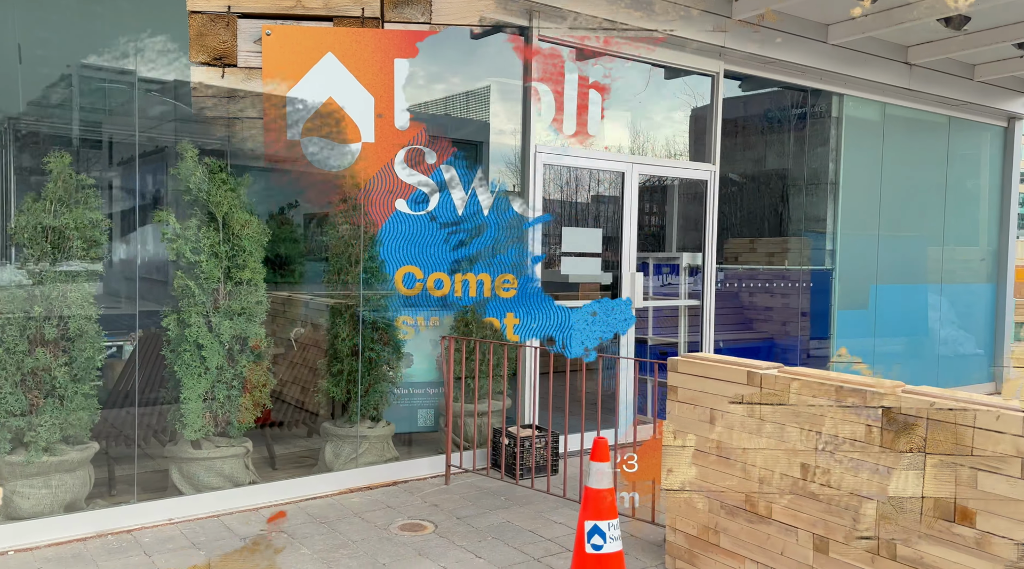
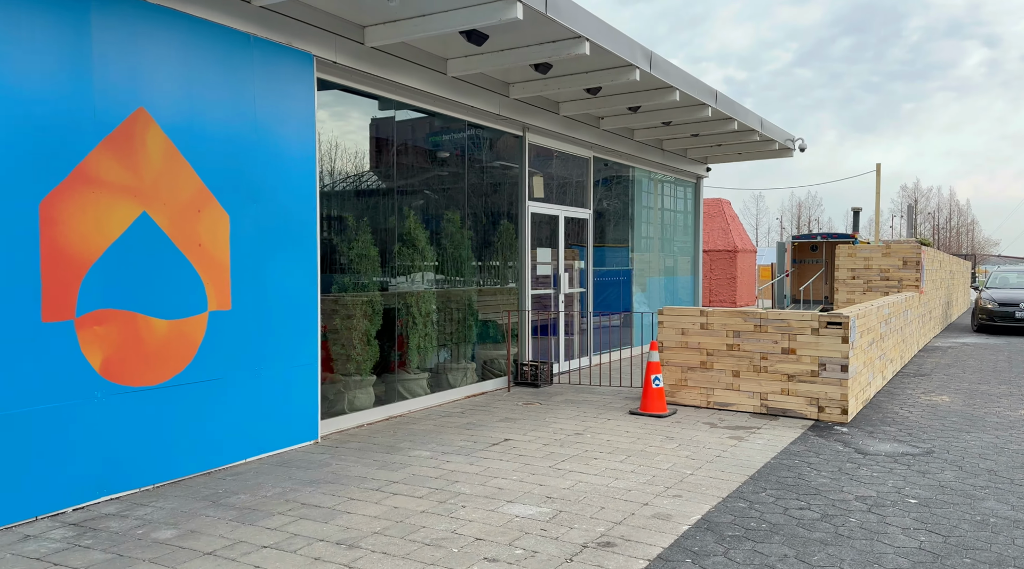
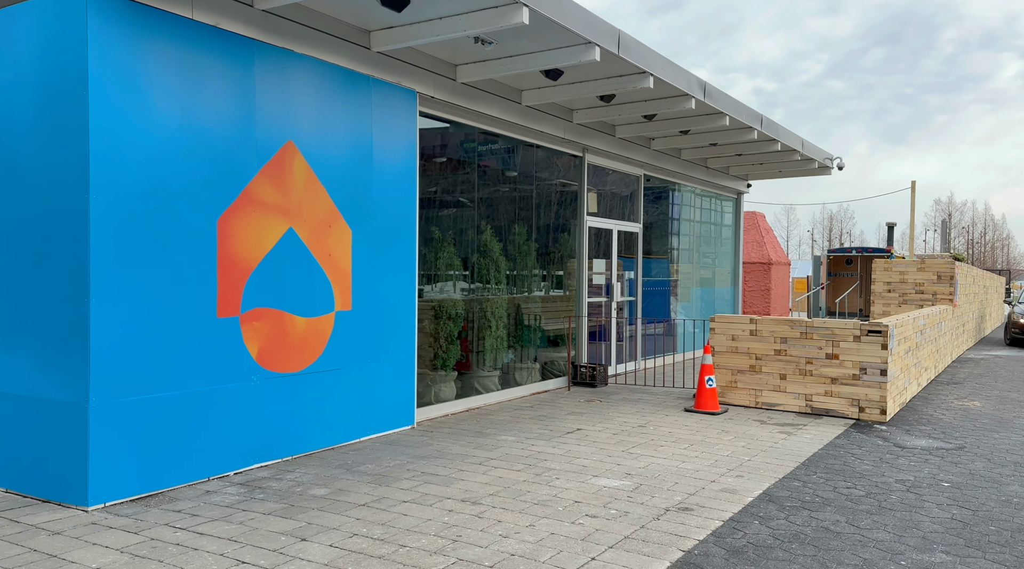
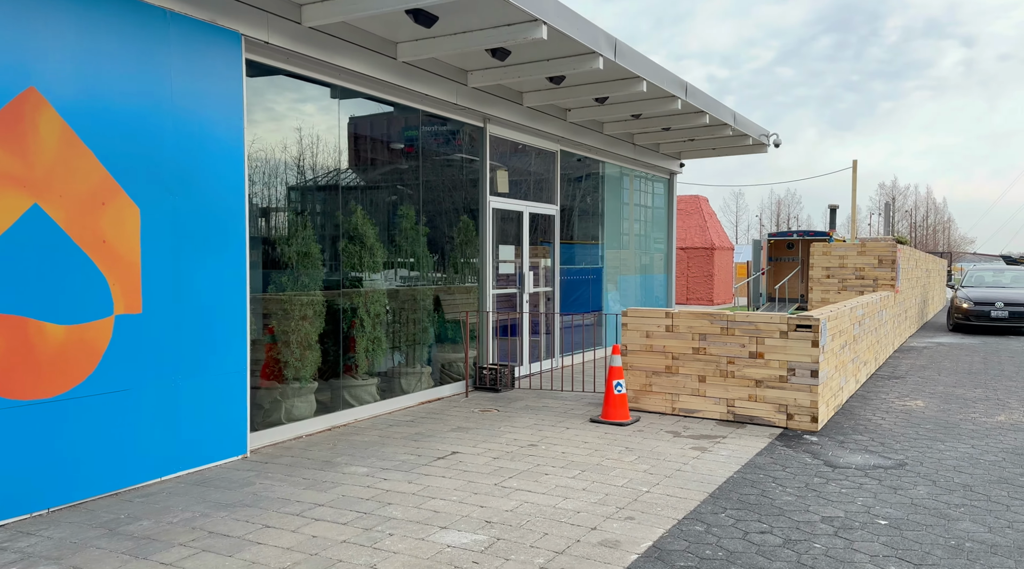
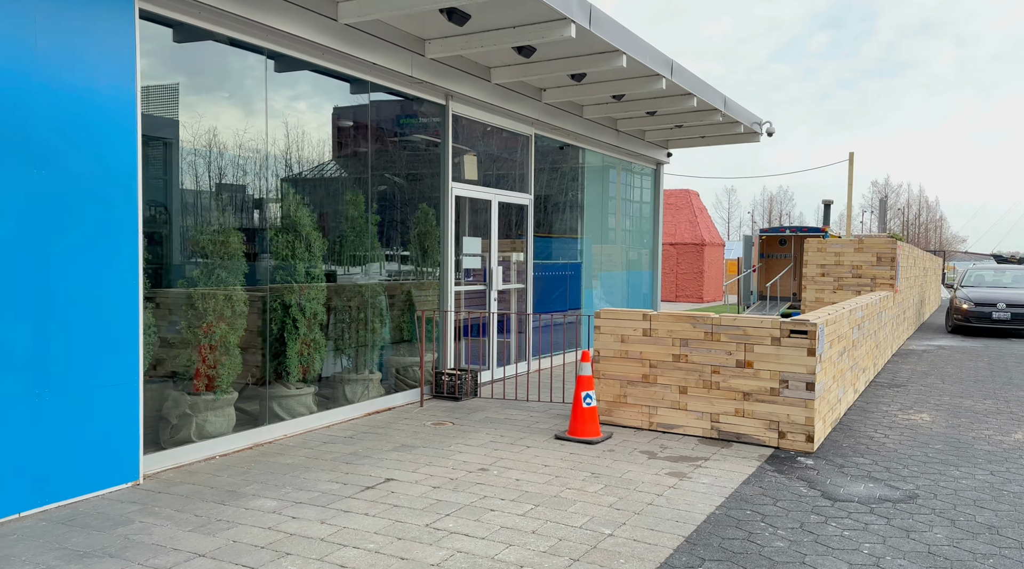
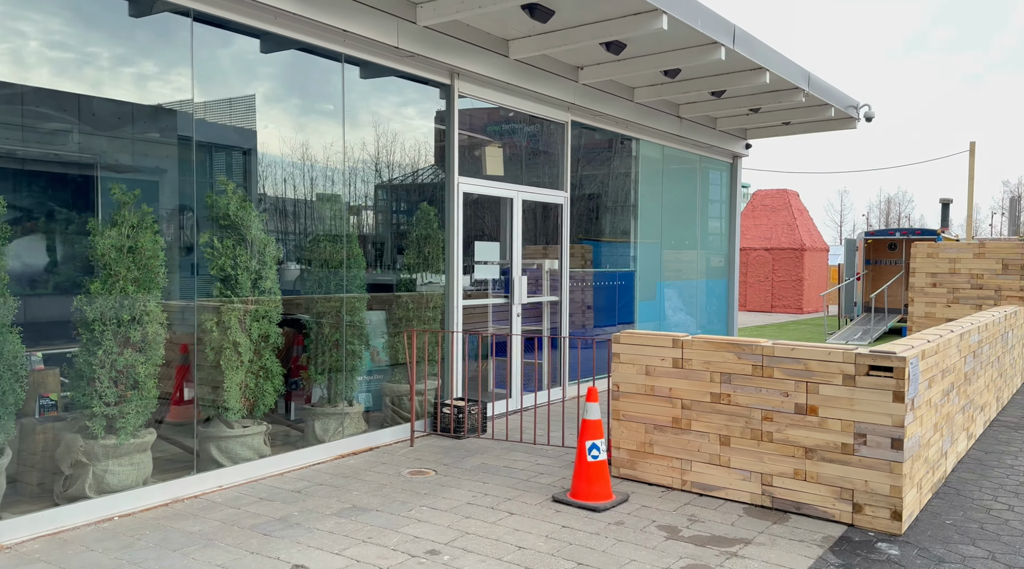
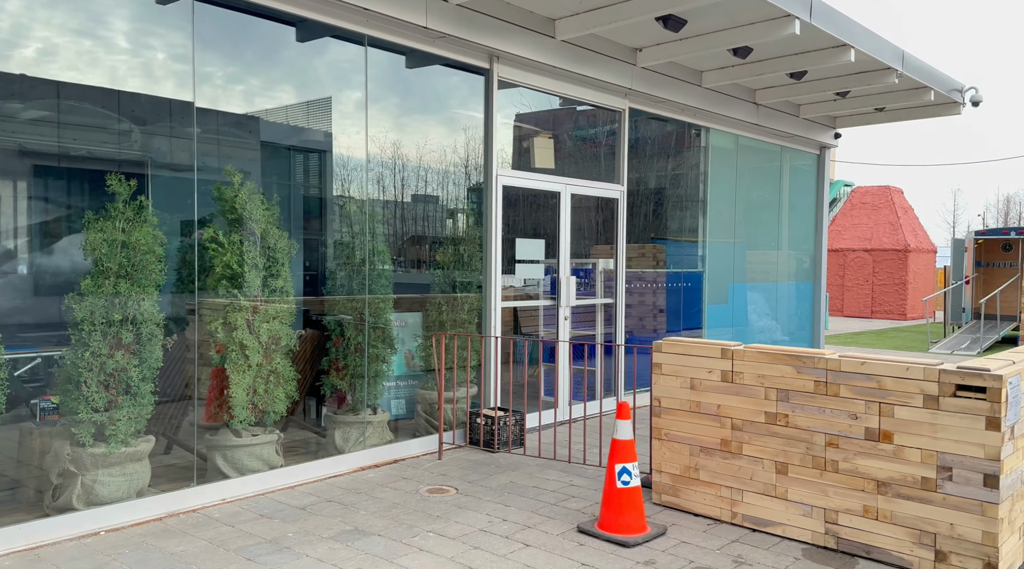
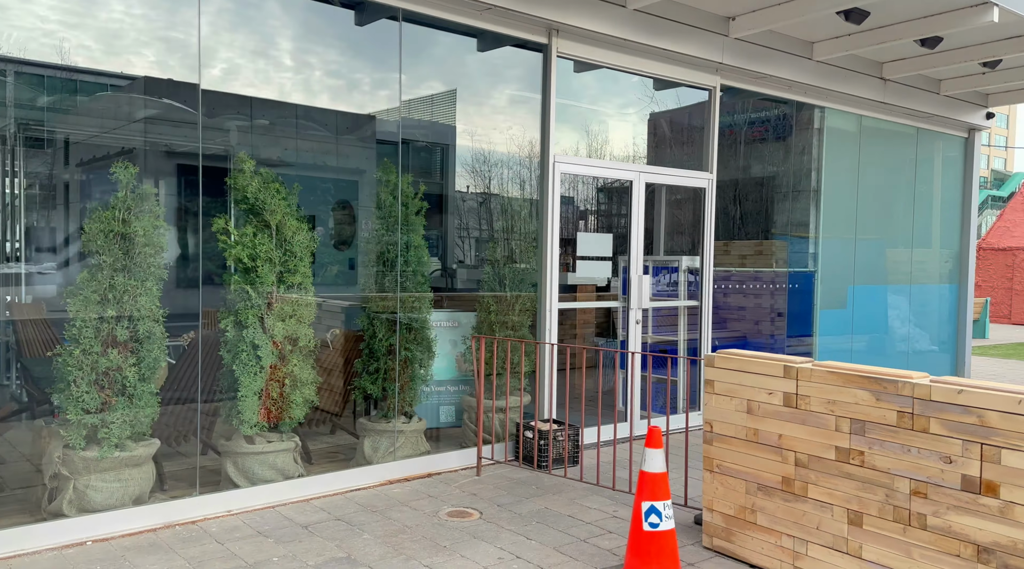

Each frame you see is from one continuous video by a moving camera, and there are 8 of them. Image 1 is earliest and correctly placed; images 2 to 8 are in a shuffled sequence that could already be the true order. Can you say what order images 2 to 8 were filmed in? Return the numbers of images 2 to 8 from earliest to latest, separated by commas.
8, 7, 6, 5, 4, 2, 3
